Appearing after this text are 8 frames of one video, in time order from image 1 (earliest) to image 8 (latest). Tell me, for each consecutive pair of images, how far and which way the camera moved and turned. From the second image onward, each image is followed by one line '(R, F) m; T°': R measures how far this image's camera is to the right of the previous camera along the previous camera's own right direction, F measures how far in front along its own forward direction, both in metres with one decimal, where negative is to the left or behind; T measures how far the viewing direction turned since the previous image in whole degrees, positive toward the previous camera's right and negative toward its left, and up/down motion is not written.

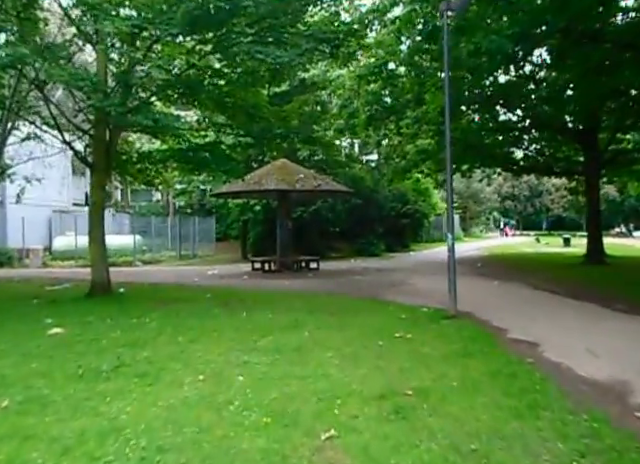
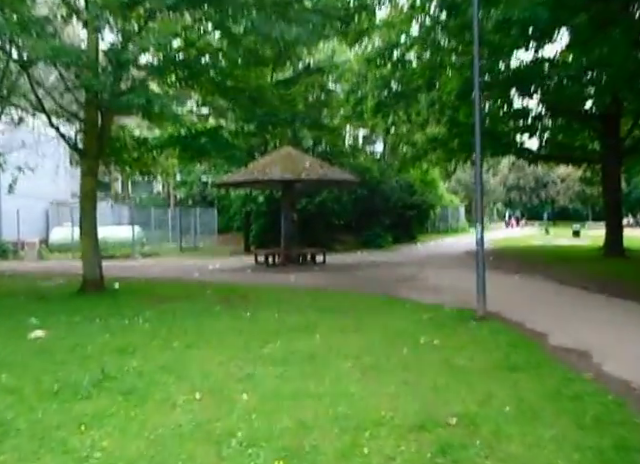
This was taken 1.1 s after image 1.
(-0.1, +1.0) m; 0°
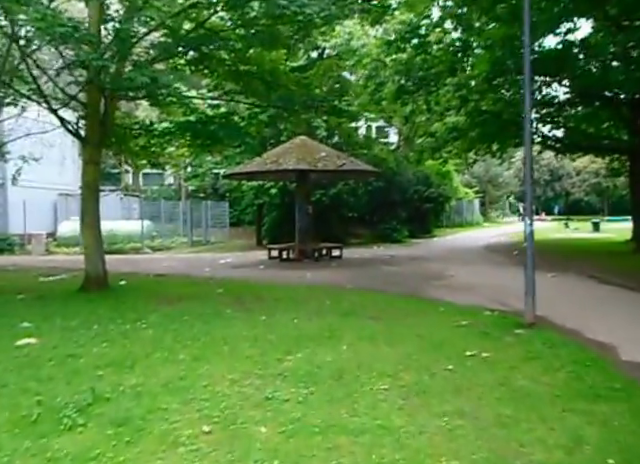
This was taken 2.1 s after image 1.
(-0.2, +1.0) m; -1°
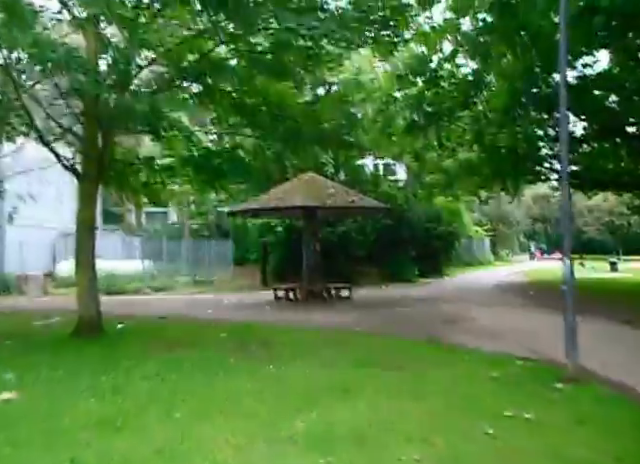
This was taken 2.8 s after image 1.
(-0.1, +0.7) m; 0°
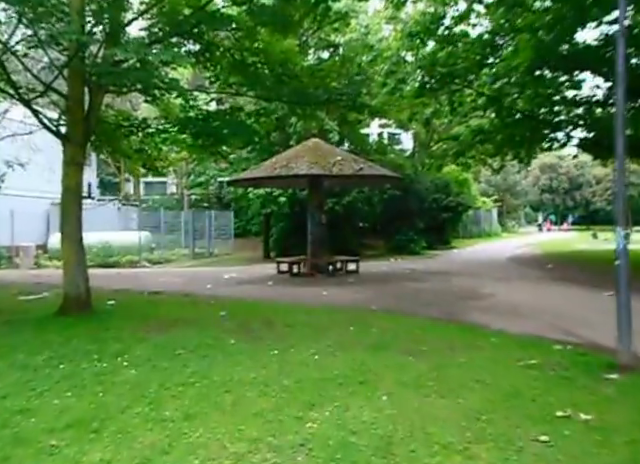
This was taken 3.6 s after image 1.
(-0.1, +1.0) m; 0°
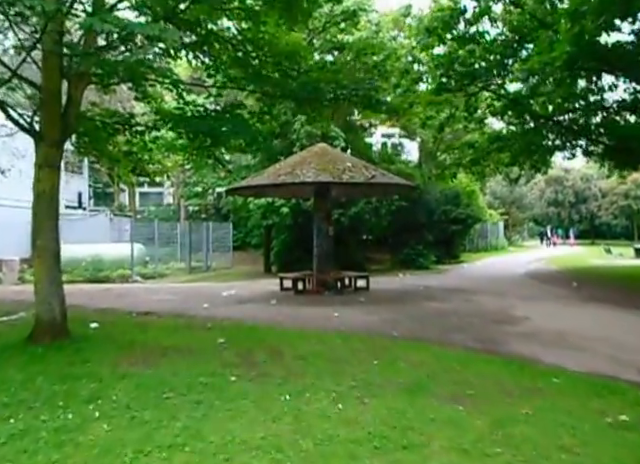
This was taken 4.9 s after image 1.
(-0.2, +1.4) m; 0°
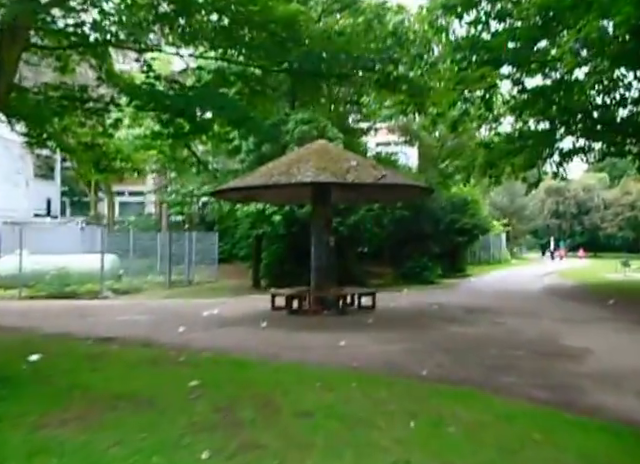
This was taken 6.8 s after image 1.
(-0.2, +2.1) m; +1°
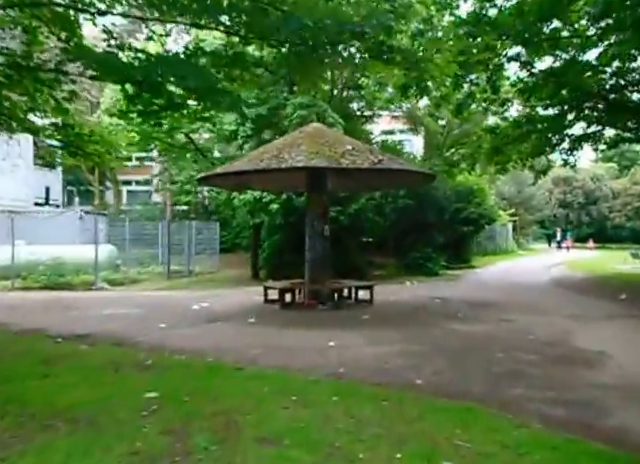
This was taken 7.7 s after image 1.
(+0.3, +0.8) m; -1°
